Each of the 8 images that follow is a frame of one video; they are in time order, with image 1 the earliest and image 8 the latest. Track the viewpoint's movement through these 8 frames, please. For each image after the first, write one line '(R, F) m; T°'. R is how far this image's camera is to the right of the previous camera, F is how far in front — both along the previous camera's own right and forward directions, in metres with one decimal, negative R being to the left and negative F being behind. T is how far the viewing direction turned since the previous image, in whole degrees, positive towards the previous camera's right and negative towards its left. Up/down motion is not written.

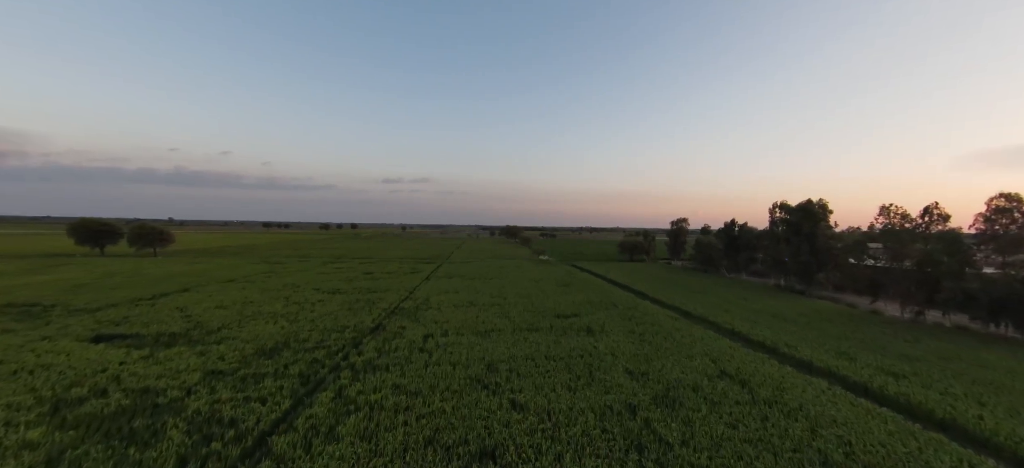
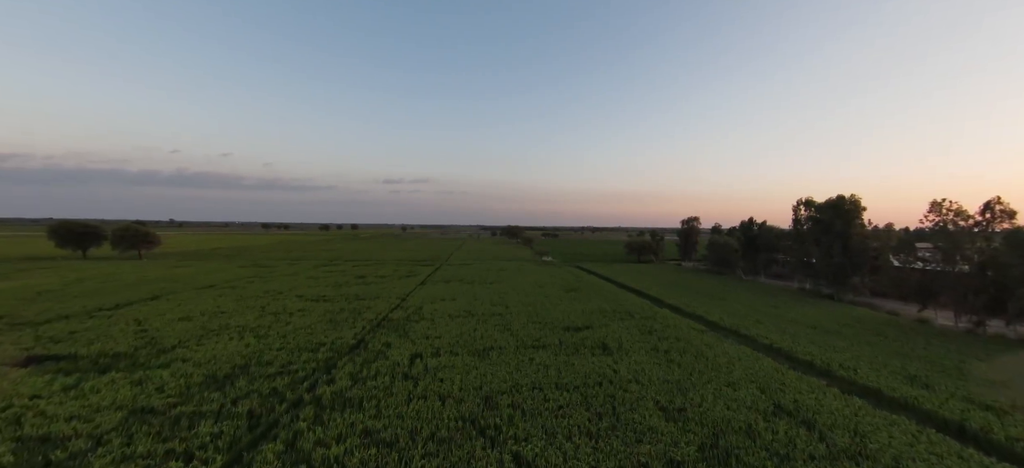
(0.0, +2.5) m; 0°
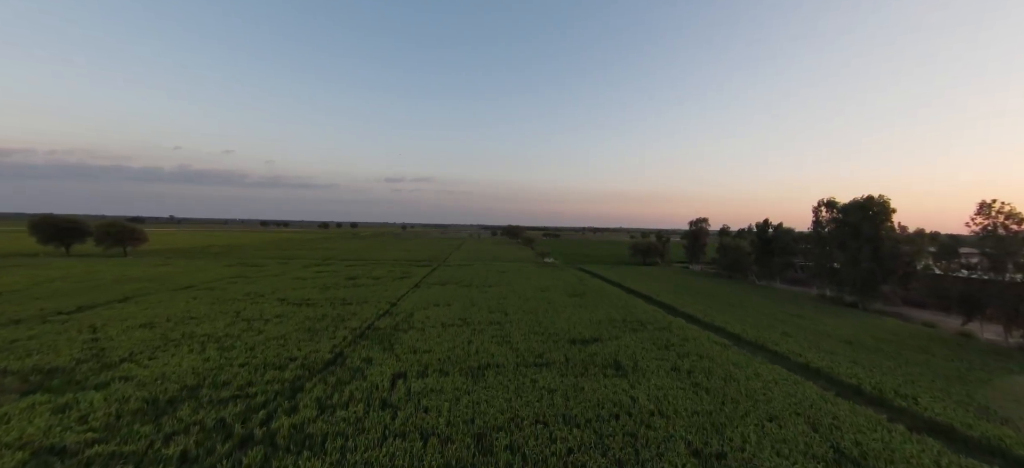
(0.0, +2.0) m; 0°
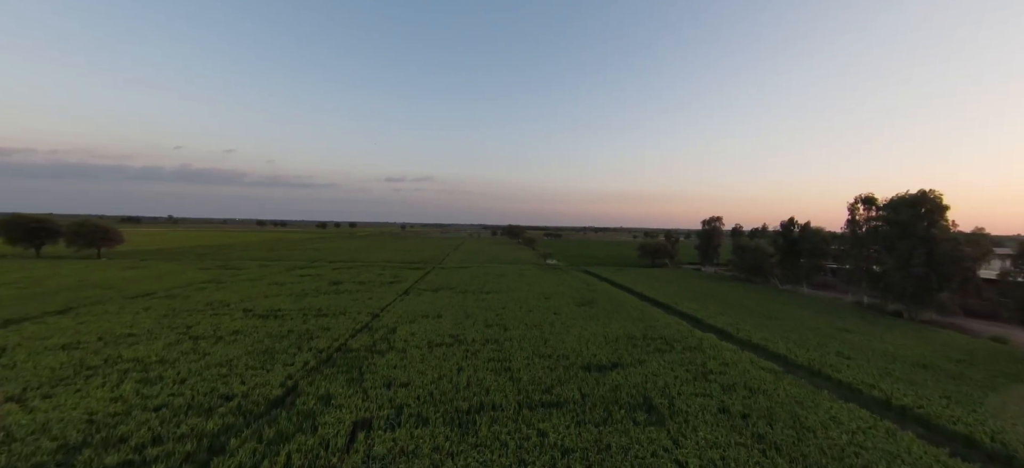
(0.0, +3.0) m; 0°
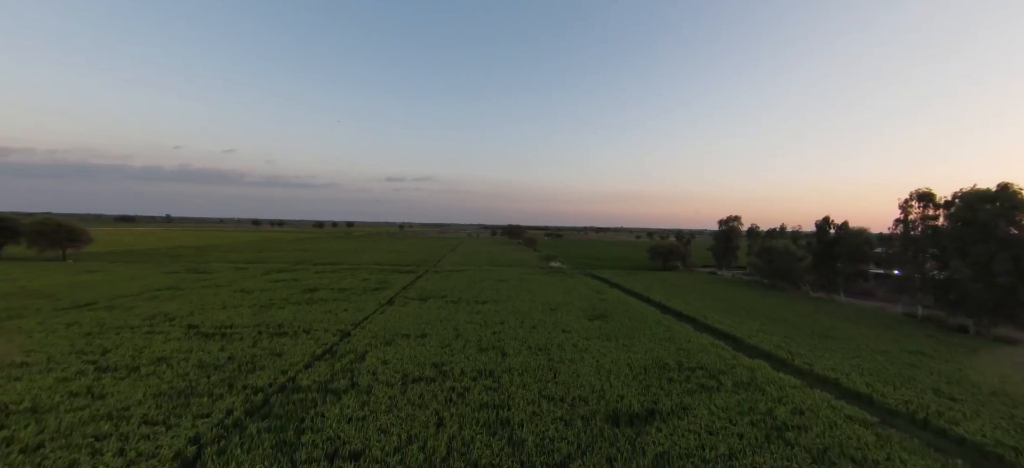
(0.0, +3.5) m; 0°
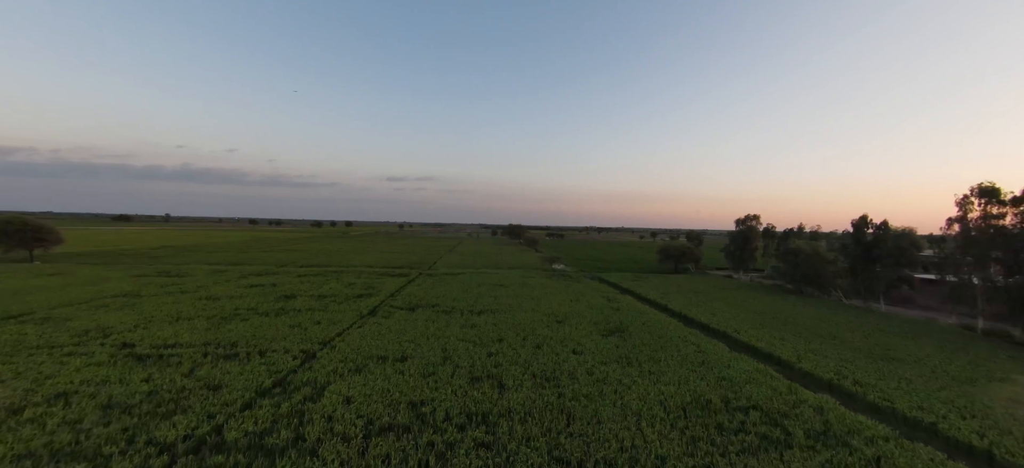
(0.0, +2.8) m; 0°
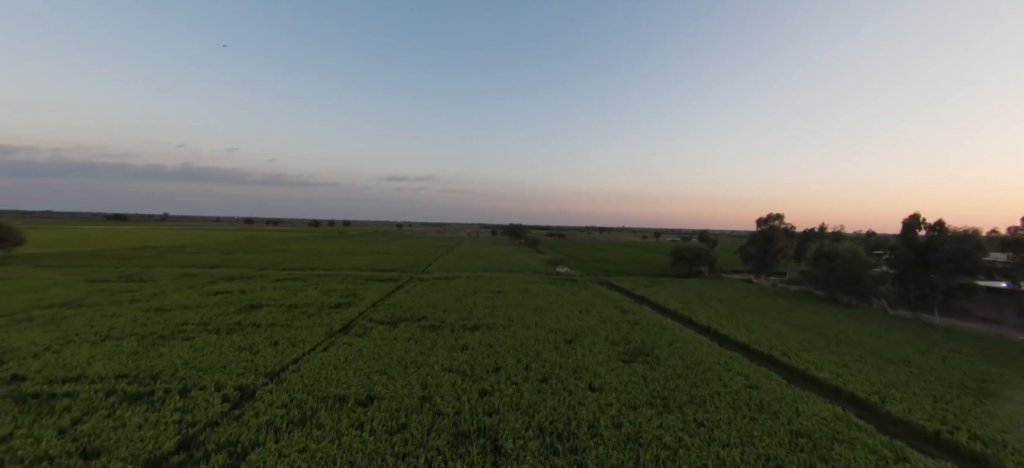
(0.0, +3.1) m; 0°
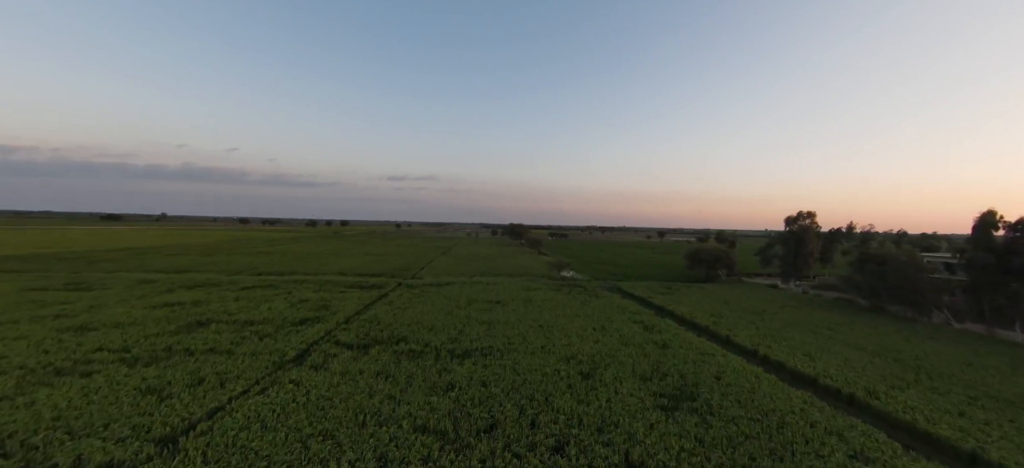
(0.0, +3.4) m; 0°
